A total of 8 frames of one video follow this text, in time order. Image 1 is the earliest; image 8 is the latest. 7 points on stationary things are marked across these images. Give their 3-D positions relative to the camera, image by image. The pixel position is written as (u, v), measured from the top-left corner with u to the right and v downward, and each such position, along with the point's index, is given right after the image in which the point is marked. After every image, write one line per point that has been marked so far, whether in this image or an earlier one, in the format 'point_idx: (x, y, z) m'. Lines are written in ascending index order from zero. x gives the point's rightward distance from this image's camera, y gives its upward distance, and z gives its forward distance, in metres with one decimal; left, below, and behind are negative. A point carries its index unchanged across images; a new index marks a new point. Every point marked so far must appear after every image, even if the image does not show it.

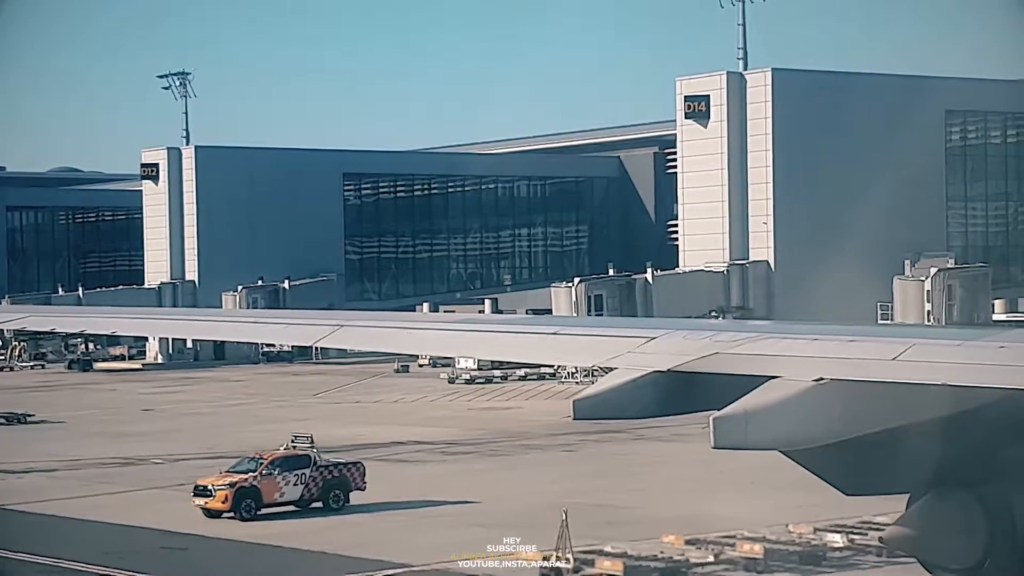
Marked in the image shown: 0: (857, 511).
0: (+3.6, -2.3, +14.7) m
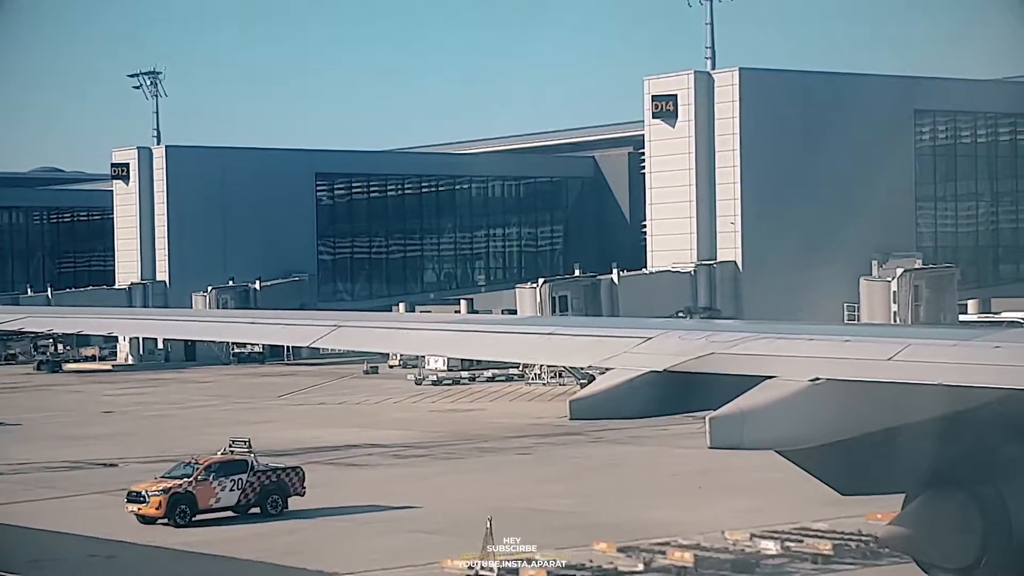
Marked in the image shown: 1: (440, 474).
0: (+3.0, -2.4, +14.5) m
1: (-1.0, -2.5, +19.3) m
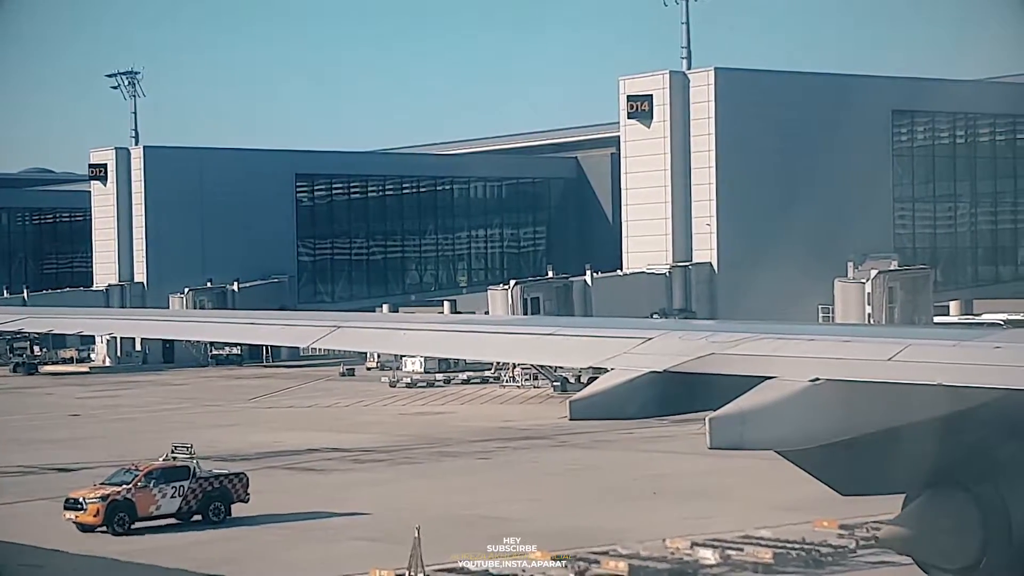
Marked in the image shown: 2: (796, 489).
0: (+2.4, -2.4, +14.2) m
1: (-1.6, -2.6, +19.0) m
2: (+3.3, -2.4, +16.5) m
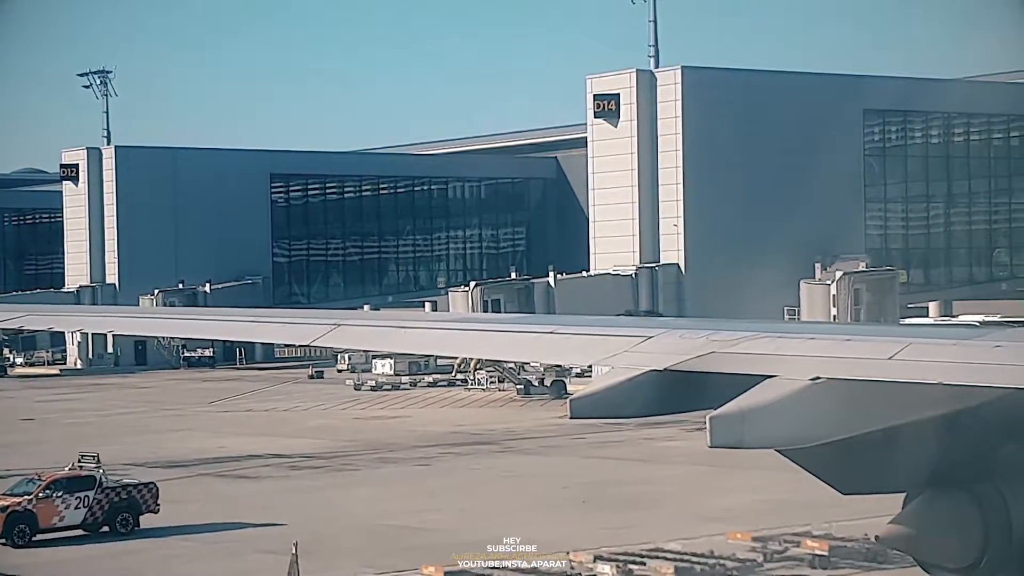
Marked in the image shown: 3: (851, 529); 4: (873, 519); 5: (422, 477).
0: (+1.5, -2.4, +13.7) m
1: (-2.5, -2.6, +18.6) m
2: (+2.5, -2.4, +16.0) m
3: (+3.1, -2.2, +12.7) m
4: (+3.6, -2.3, +14.0) m
5: (-1.2, -2.6, +19.1) m
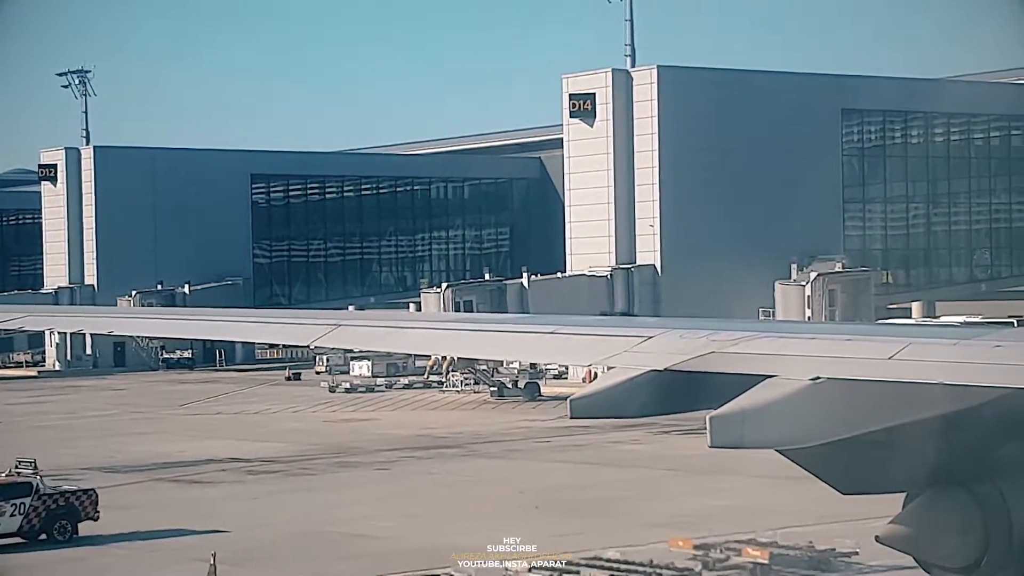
0: (+1.0, -2.4, +13.4) m
1: (-3.1, -2.6, +18.3) m
2: (+1.9, -2.4, +15.7) m
3: (+2.5, -2.2, +12.5) m
4: (+3.0, -2.3, +13.7) m
5: (-1.8, -2.6, +18.8) m
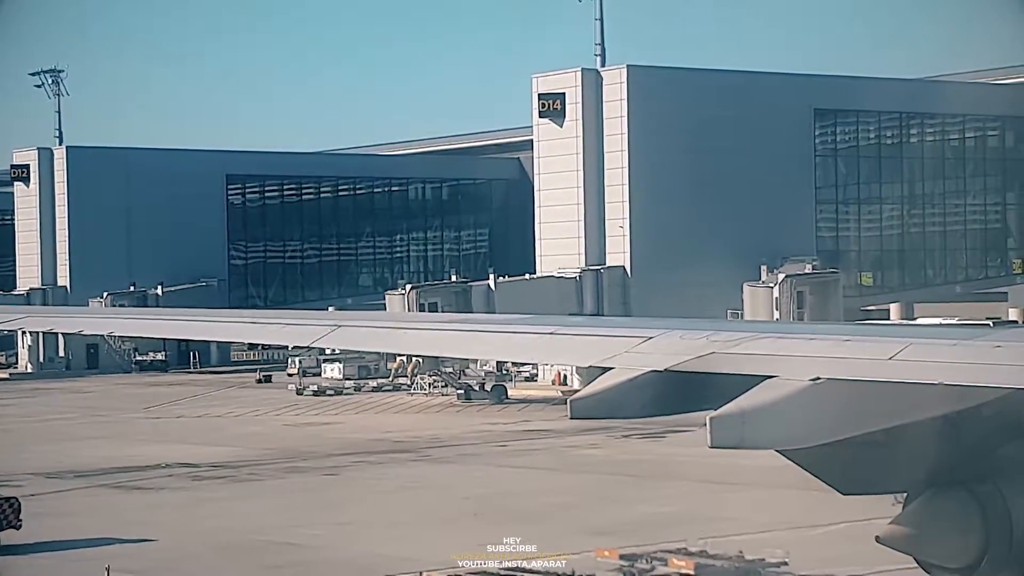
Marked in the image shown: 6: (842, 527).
0: (+0.3, -2.5, +13.1) m
1: (-3.7, -2.7, +17.9) m
2: (+1.2, -2.5, +15.4) m
3: (+1.9, -2.2, +12.1) m
4: (+2.3, -2.4, +13.4) m
5: (-2.5, -2.6, +18.5) m
6: (+3.3, -2.4, +13.9) m
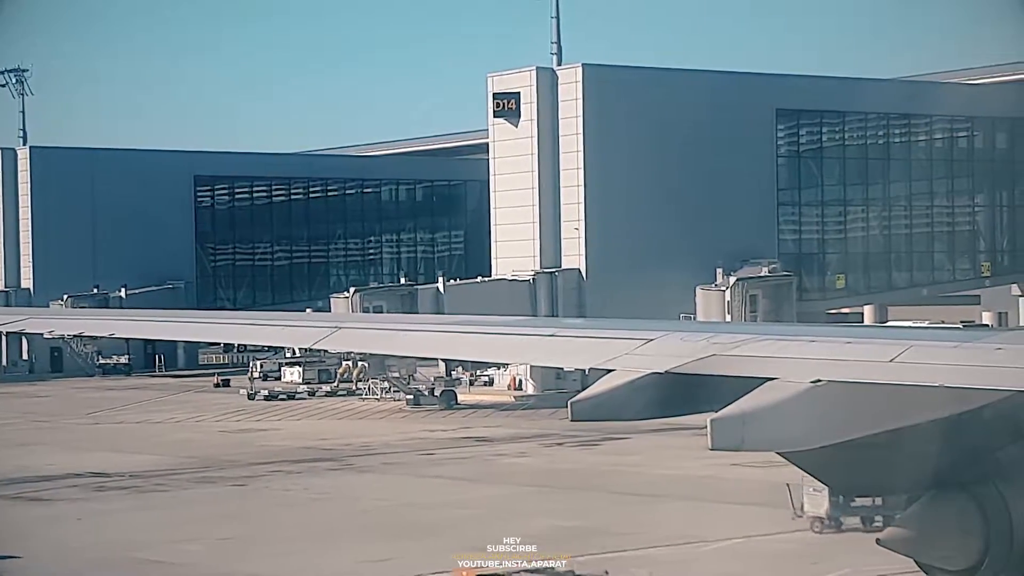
0: (-0.8, -2.5, +12.4) m
1: (-4.9, -2.7, +17.2) m
2: (+0.1, -2.5, +14.7) m
3: (+0.7, -2.3, +11.5) m
4: (+1.2, -2.4, +12.7) m
5: (-3.6, -2.7, +17.8) m
6: (+2.1, -2.4, +13.3) m
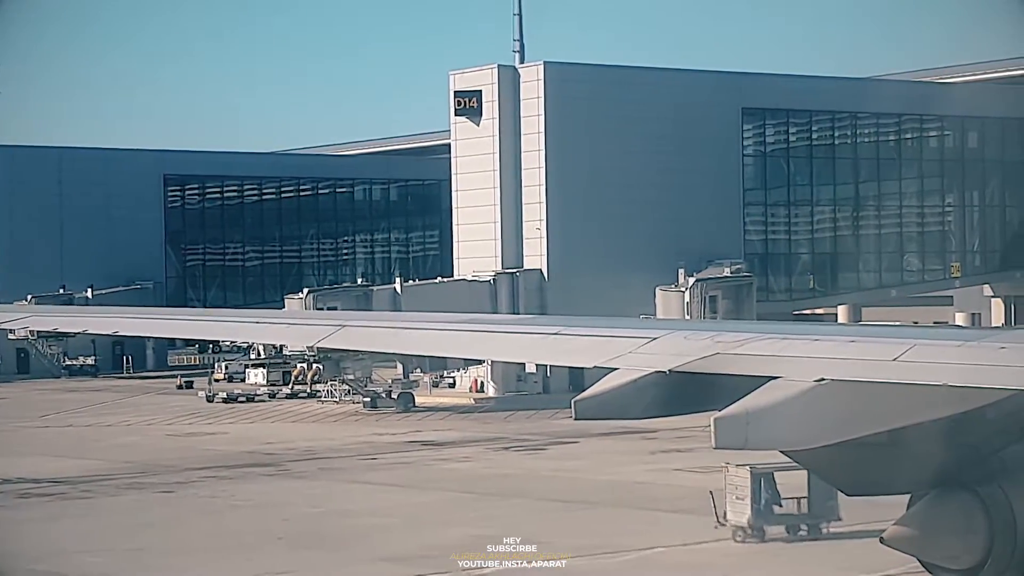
0: (-1.7, -2.5, +11.9) m
1: (-5.7, -2.7, +16.7) m
2: (-0.8, -2.5, +14.2) m
3: (-0.1, -2.3, +11.0) m
4: (+0.4, -2.4, +12.3) m
5: (-4.5, -2.7, +17.3) m
6: (+1.3, -2.4, +12.8) m
